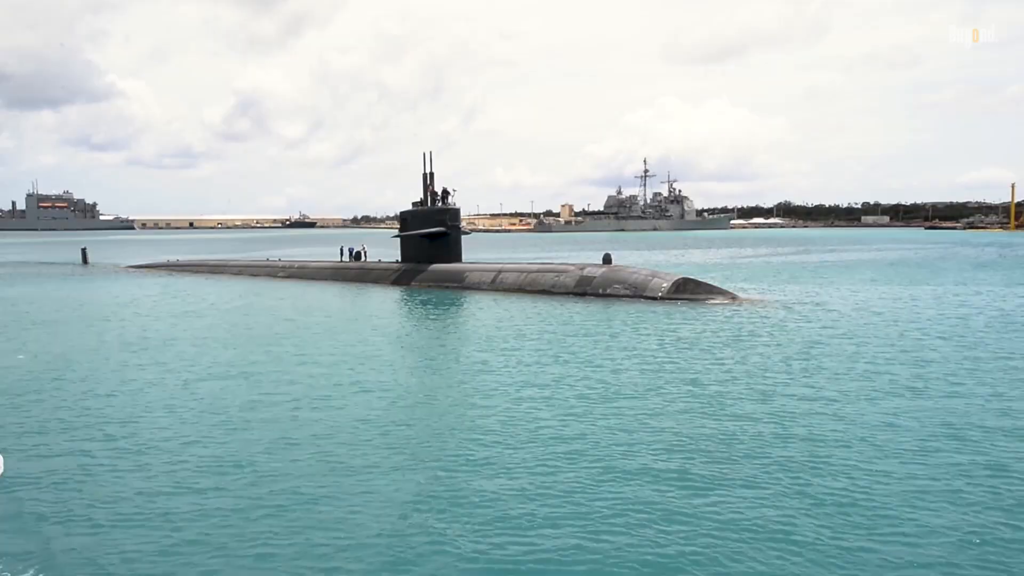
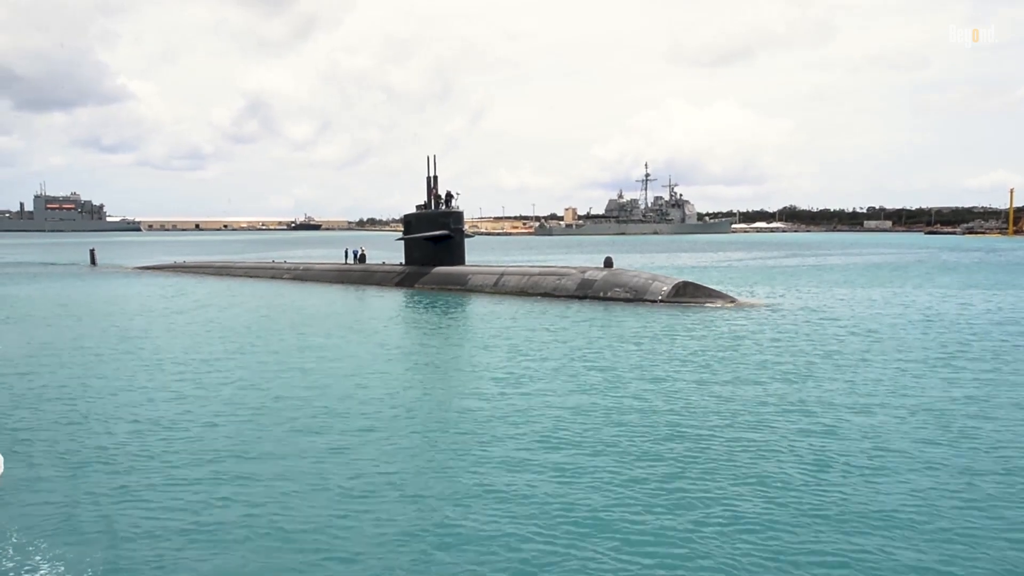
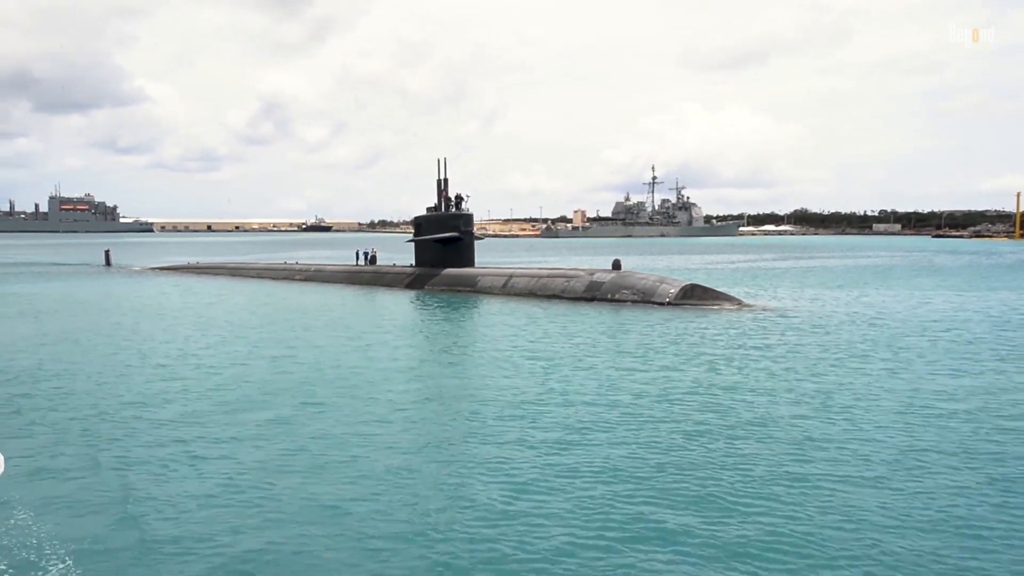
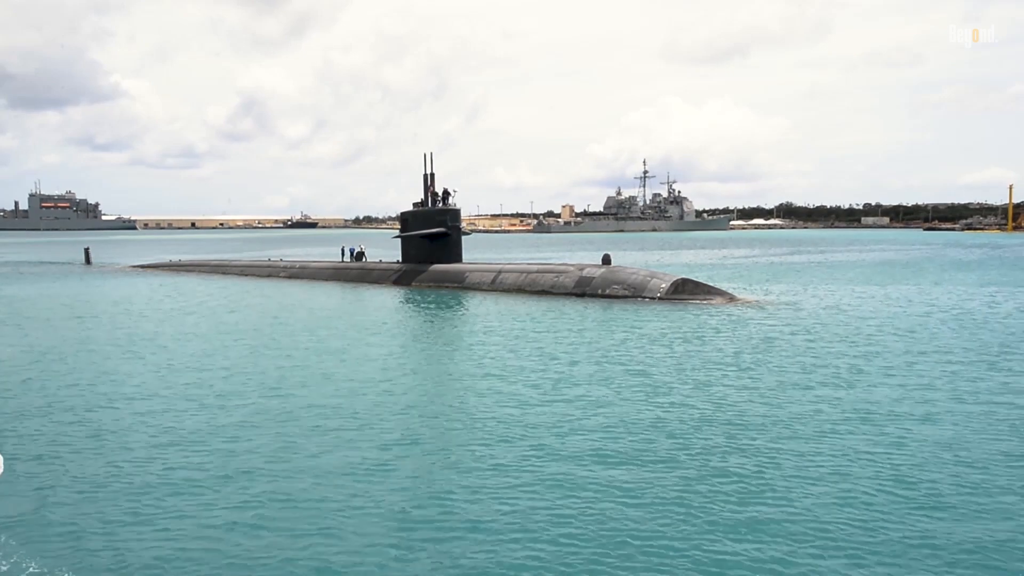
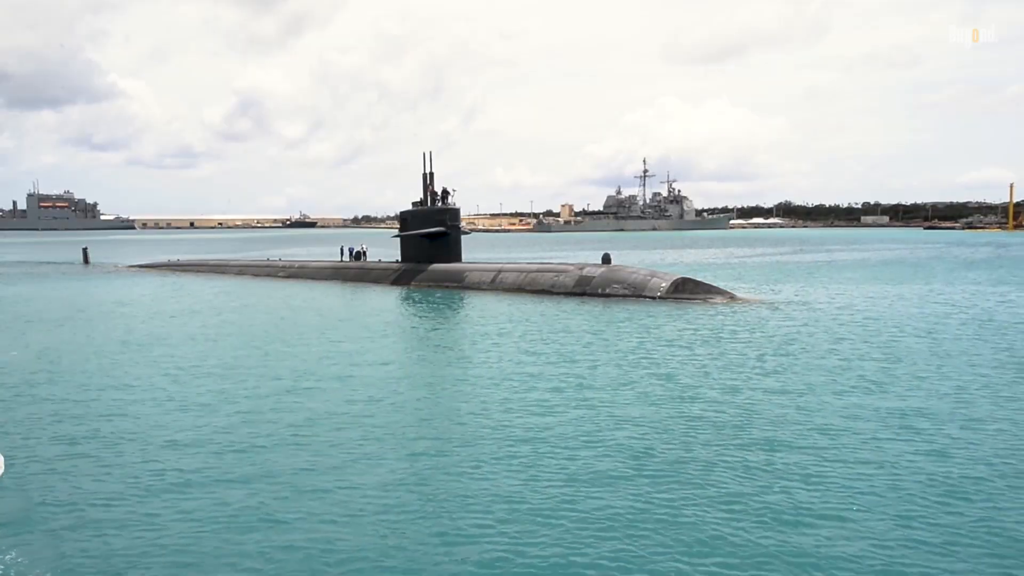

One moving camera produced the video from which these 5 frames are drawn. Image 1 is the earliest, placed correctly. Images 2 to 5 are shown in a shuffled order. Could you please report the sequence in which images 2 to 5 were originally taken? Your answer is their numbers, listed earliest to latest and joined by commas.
5, 4, 2, 3
